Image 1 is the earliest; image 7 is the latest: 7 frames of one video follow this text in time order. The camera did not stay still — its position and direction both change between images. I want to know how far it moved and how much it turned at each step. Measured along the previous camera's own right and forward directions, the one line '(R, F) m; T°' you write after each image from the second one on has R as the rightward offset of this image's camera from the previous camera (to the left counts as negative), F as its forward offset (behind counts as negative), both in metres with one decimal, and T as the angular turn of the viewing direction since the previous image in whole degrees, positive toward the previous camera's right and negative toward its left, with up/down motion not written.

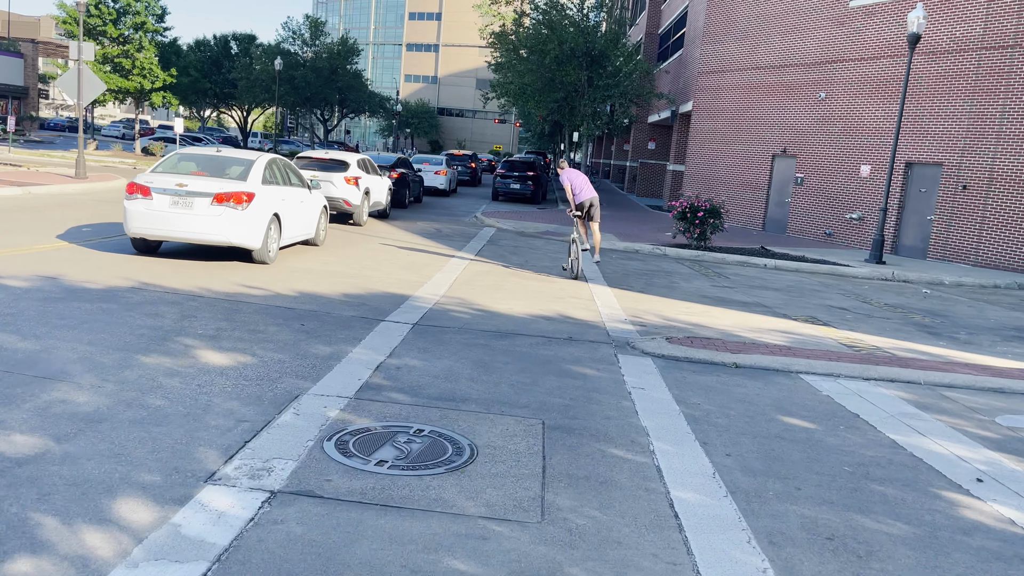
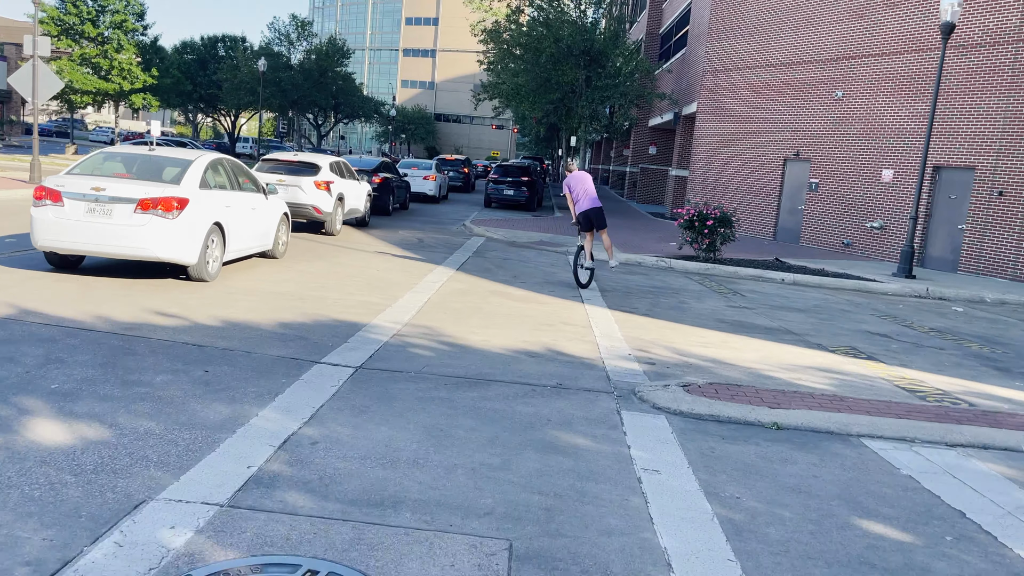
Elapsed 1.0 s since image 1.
(+0.2, +1.8) m; 0°
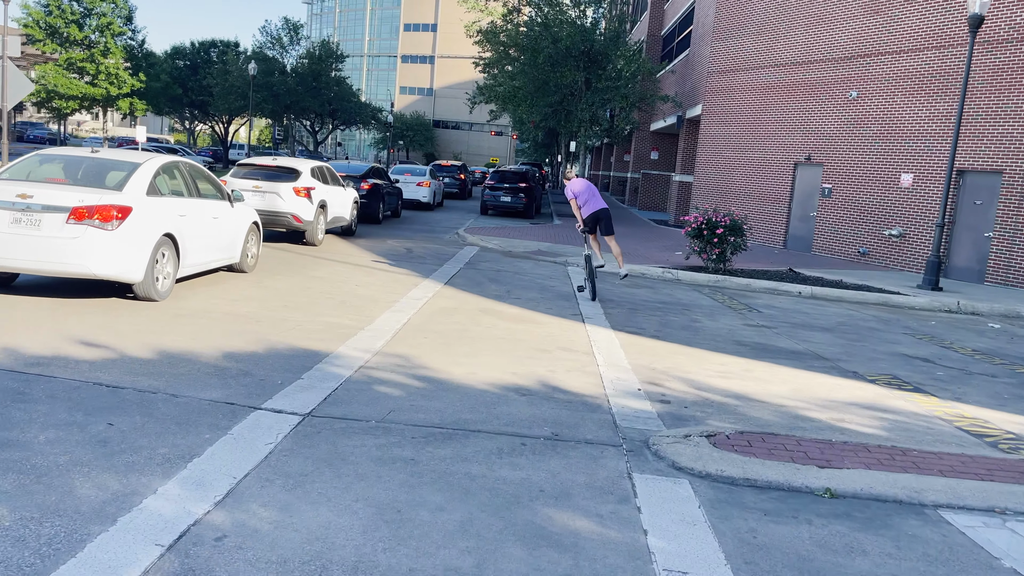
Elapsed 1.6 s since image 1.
(+0.1, +1.2) m; 0°
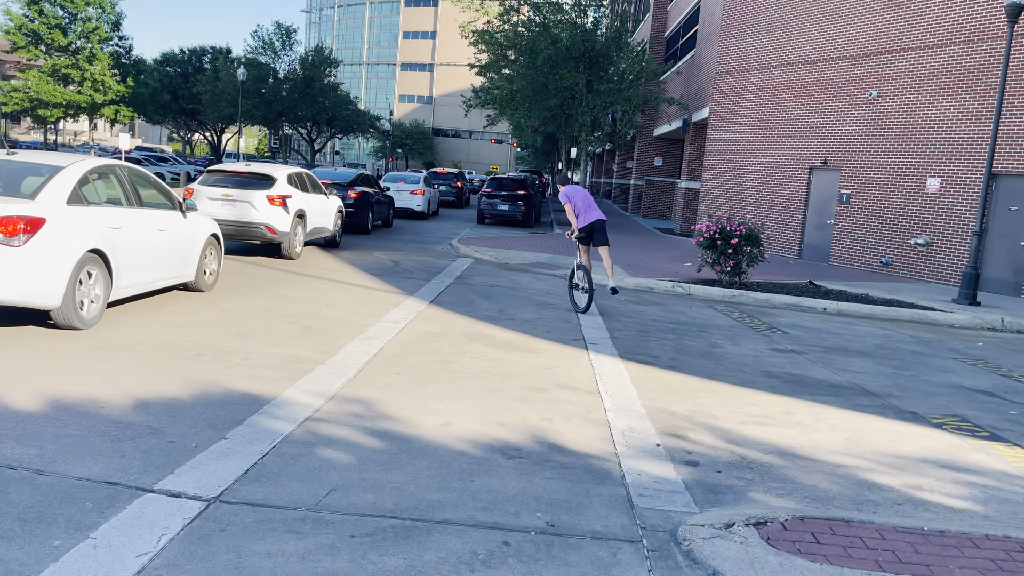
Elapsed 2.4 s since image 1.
(+0.1, +1.3) m; 0°
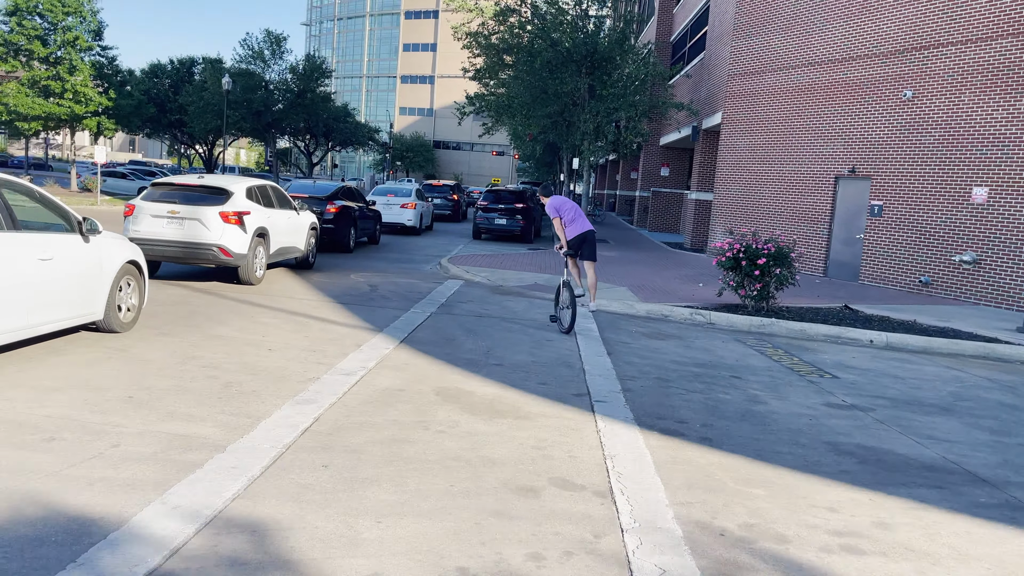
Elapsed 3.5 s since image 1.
(+0.2, +1.9) m; 0°
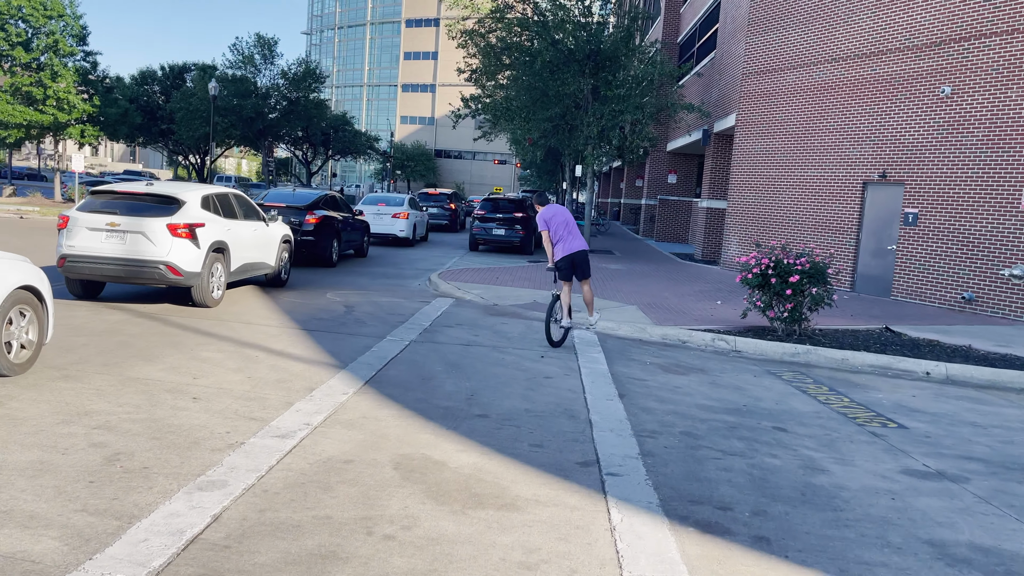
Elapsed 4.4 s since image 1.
(+0.1, +1.6) m; 0°
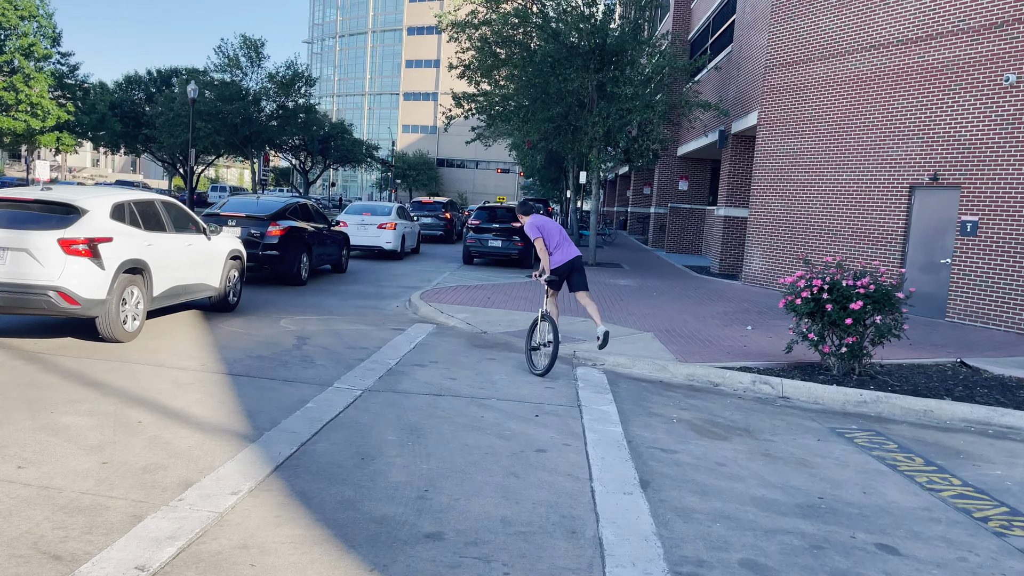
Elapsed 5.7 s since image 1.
(+0.2, +2.2) m; 0°
